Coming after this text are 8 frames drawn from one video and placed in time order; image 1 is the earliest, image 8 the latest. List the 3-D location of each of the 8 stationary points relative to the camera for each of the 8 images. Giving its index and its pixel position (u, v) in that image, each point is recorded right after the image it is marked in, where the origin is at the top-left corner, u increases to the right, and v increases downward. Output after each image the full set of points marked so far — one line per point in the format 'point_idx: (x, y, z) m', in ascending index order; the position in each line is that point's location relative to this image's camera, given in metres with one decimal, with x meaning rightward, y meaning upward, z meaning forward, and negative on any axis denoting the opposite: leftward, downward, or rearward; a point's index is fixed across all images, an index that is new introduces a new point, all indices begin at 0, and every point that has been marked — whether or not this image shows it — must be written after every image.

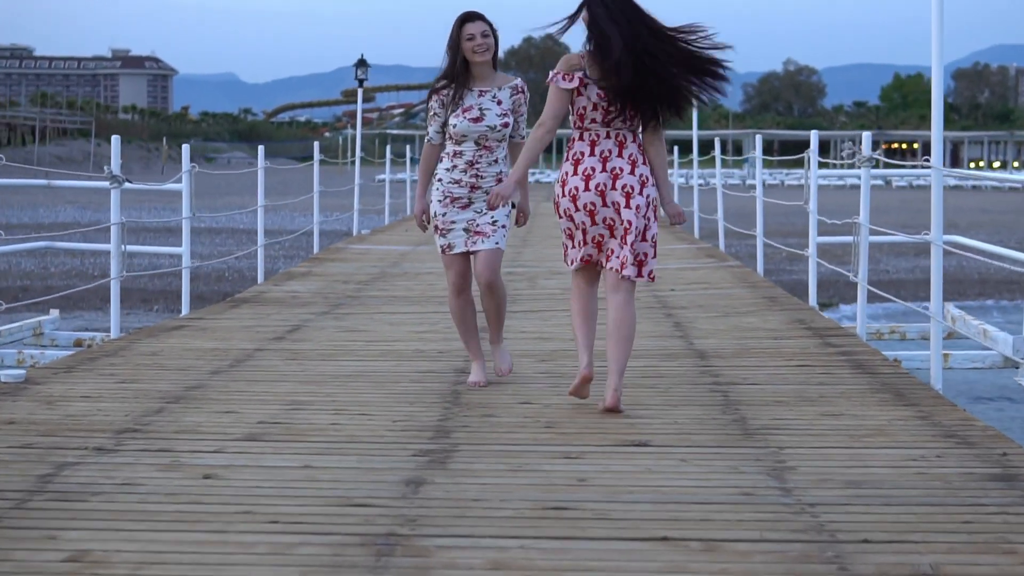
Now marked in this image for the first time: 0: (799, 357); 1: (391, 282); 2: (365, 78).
0: (+0.9, -0.2, +4.7) m
1: (-0.7, 0.0, +8.0) m
2: (-1.2, +1.7, +11.9) m
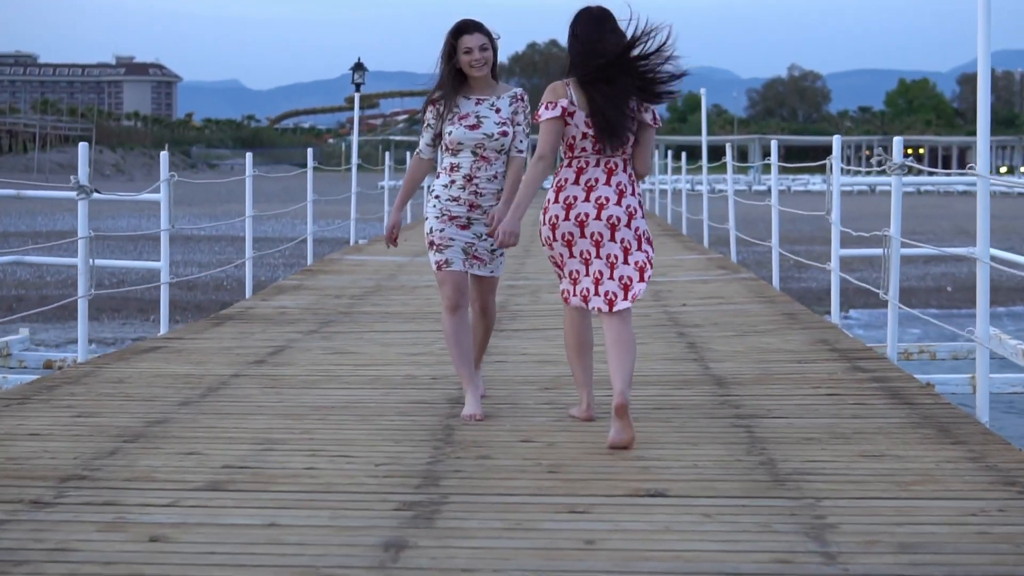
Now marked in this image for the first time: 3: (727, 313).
0: (+0.9, -0.3, +4.2) m
1: (-0.6, 0.0, +7.6) m
2: (-1.2, +1.6, +11.5) m
3: (+0.9, -0.1, +6.3) m
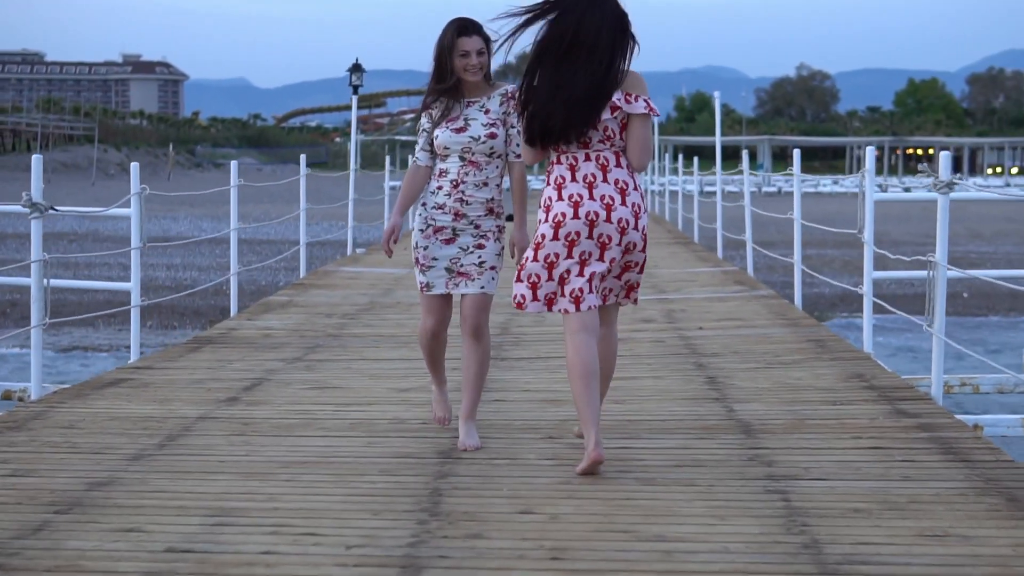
0: (+0.9, -0.4, +3.7) m
1: (-0.6, -0.1, +7.1) m
2: (-1.1, +1.5, +11.0) m
3: (+0.9, -0.2, +5.8) m
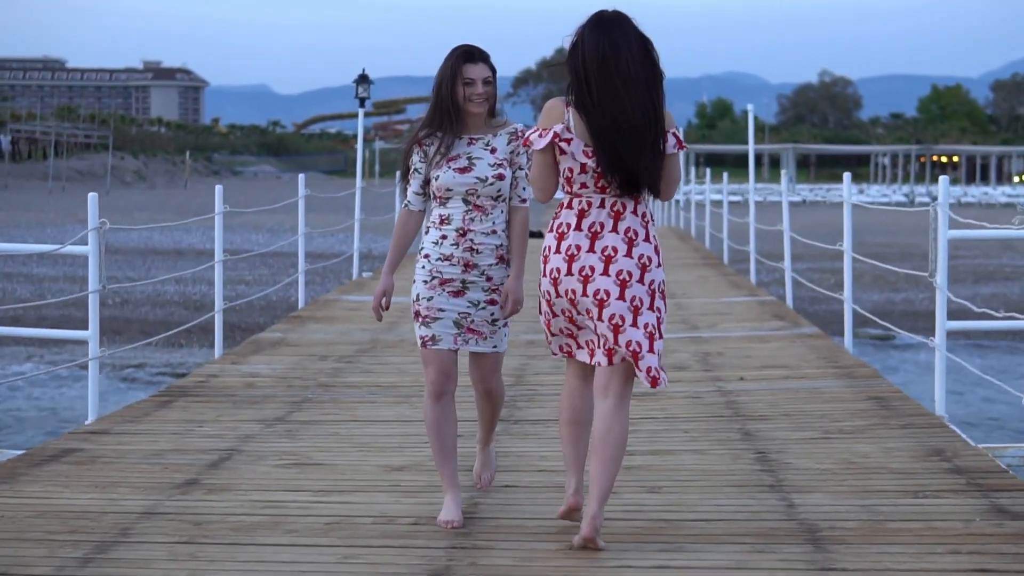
0: (+0.9, -0.5, +3.0) m
1: (-0.6, -0.3, +6.3) m
2: (-1.0, +1.3, +10.3) m
3: (+1.0, -0.4, +5.0) m
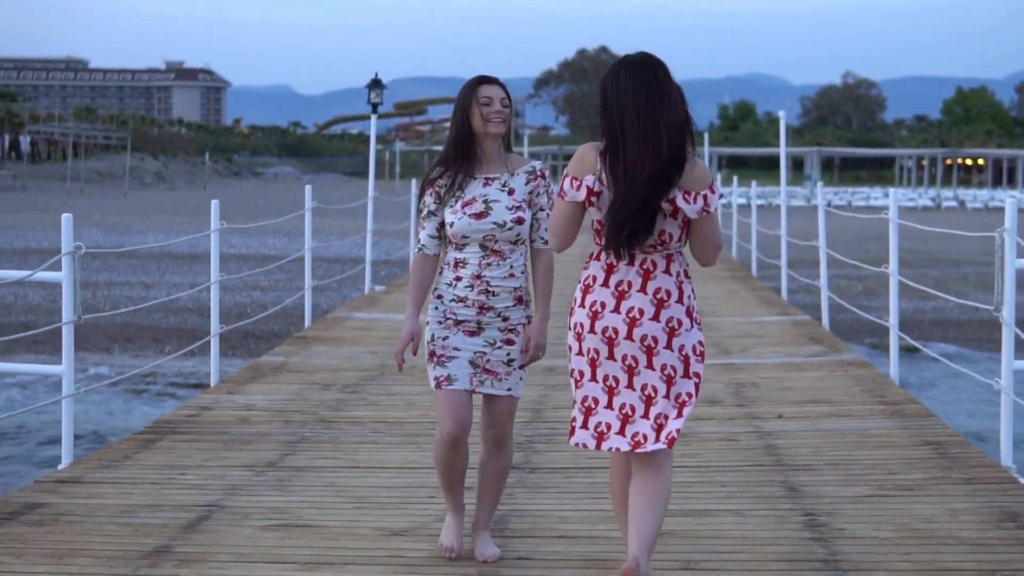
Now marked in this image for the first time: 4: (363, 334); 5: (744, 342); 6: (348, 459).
0: (+0.9, -0.6, +2.5) m
1: (-0.5, -0.4, +5.9) m
2: (-0.9, +1.2, +9.8) m
3: (+1.0, -0.5, +4.5) m
4: (-0.8, -0.2, +7.5) m
5: (+1.1, -0.3, +7.0) m
6: (-0.5, -0.5, +4.4) m
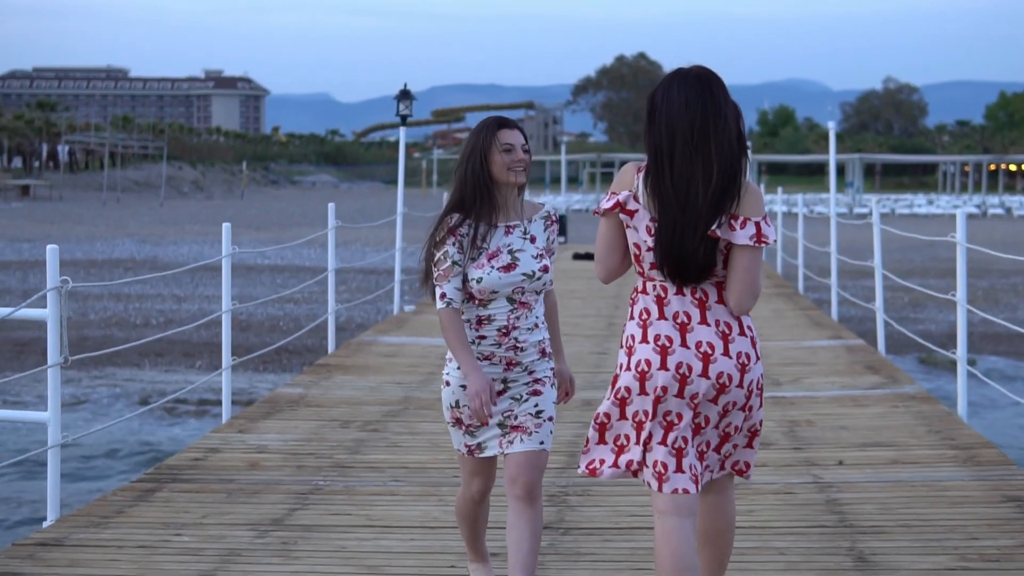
0: (+1.0, -0.7, +2.0) m
1: (-0.4, -0.5, +5.4) m
2: (-0.7, +1.1, +9.4) m
3: (+1.1, -0.6, +4.1) m
4: (-0.6, -0.4, +7.1) m
5: (+1.3, -0.4, +6.5) m
6: (-0.4, -0.6, +4.0) m
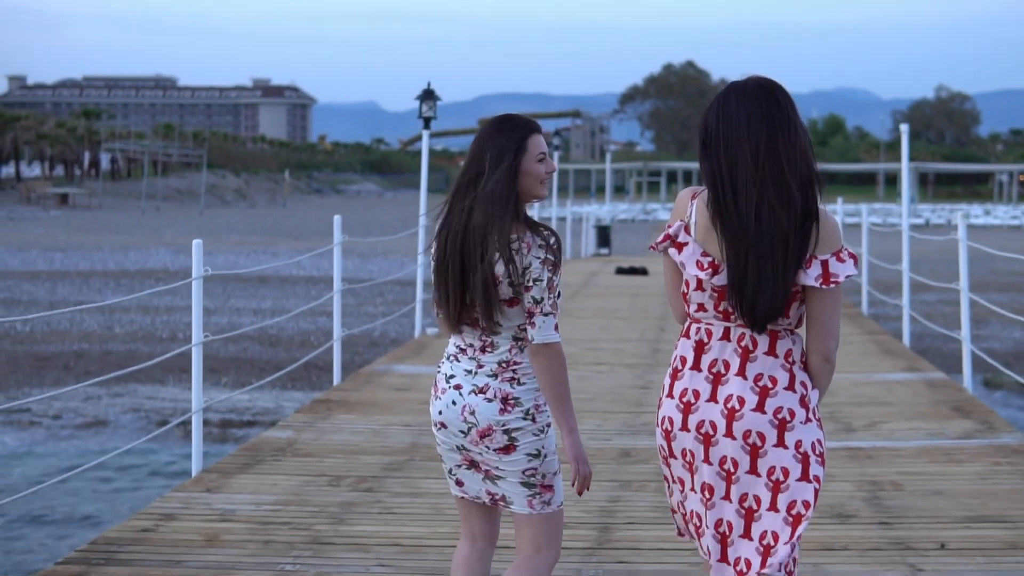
0: (+0.9, -0.8, +1.1) m
1: (-0.3, -0.6, +4.5) m
2: (-0.5, +1.0, +8.5) m
3: (+1.1, -0.7, +3.1) m
4: (-0.5, -0.5, +6.2) m
5: (+1.4, -0.5, +5.6) m
6: (-0.4, -0.7, +3.1) m
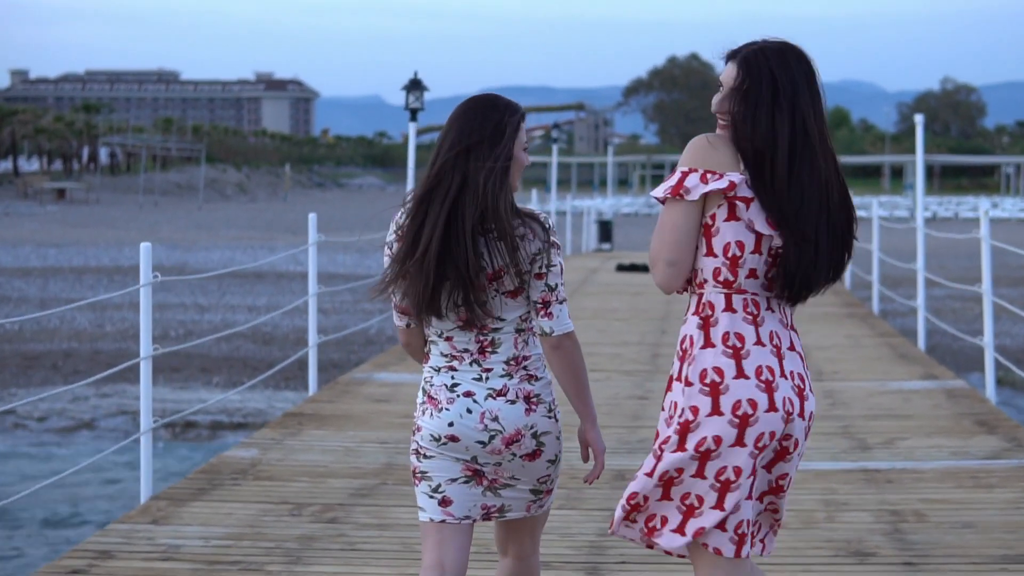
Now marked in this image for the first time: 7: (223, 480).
0: (+0.9, -0.8, +0.6) m
1: (-0.4, -0.6, +4.1) m
2: (-0.5, +1.0, +8.1) m
3: (+1.1, -0.7, +2.7) m
4: (-0.5, -0.5, +5.8) m
5: (+1.3, -0.5, +5.1) m
6: (-0.4, -0.7, +2.7) m
7: (-0.9, -0.6, +4.5) m
